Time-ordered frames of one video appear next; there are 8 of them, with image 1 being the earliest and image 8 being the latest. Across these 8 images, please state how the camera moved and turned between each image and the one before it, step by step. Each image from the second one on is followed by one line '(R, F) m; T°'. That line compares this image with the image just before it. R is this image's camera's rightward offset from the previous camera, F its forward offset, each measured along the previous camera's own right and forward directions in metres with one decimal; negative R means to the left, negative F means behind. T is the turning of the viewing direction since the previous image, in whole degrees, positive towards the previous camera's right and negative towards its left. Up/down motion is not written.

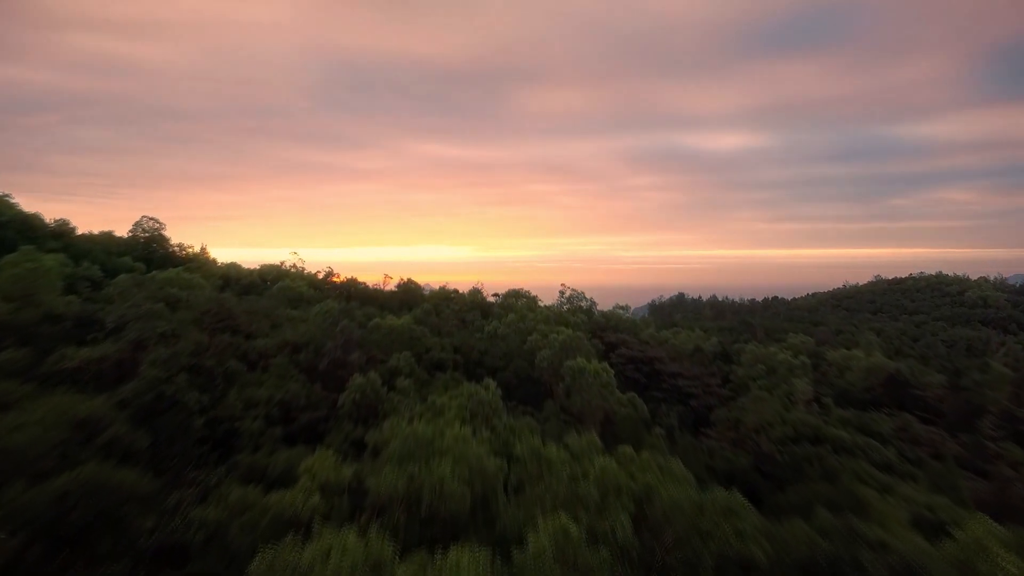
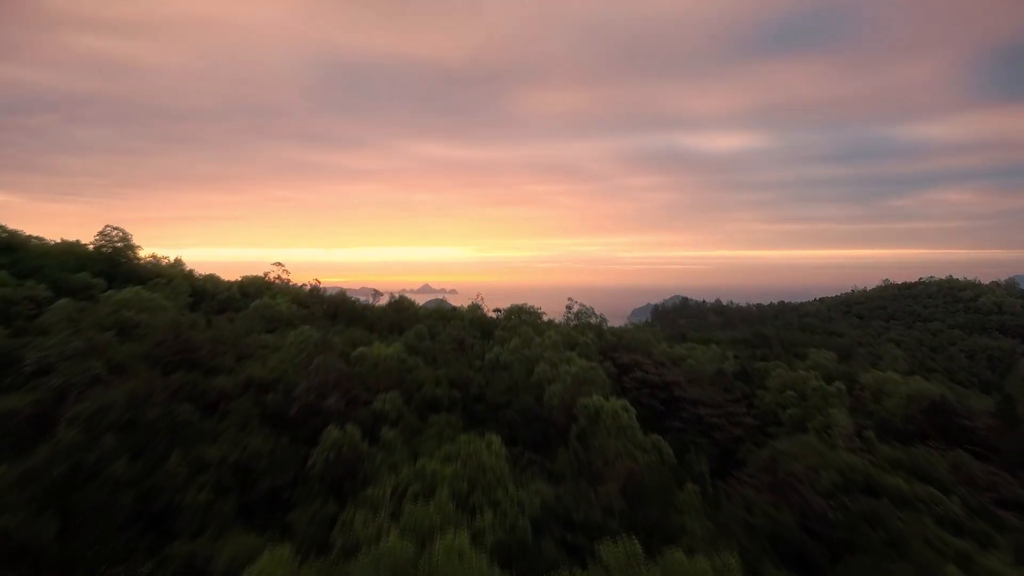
(-0.1, +1.0) m; 0°
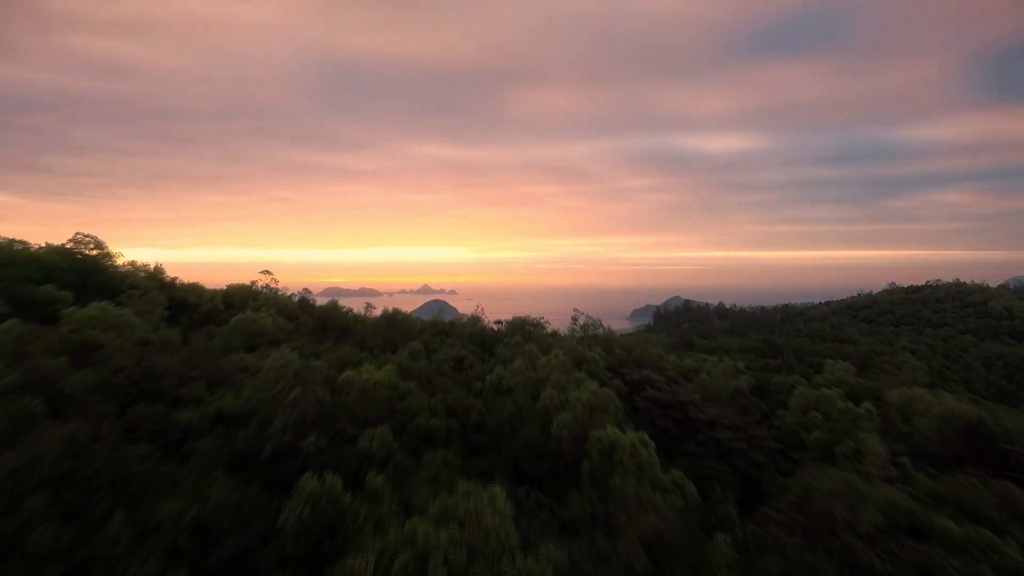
(-0.1, +0.7) m; 0°
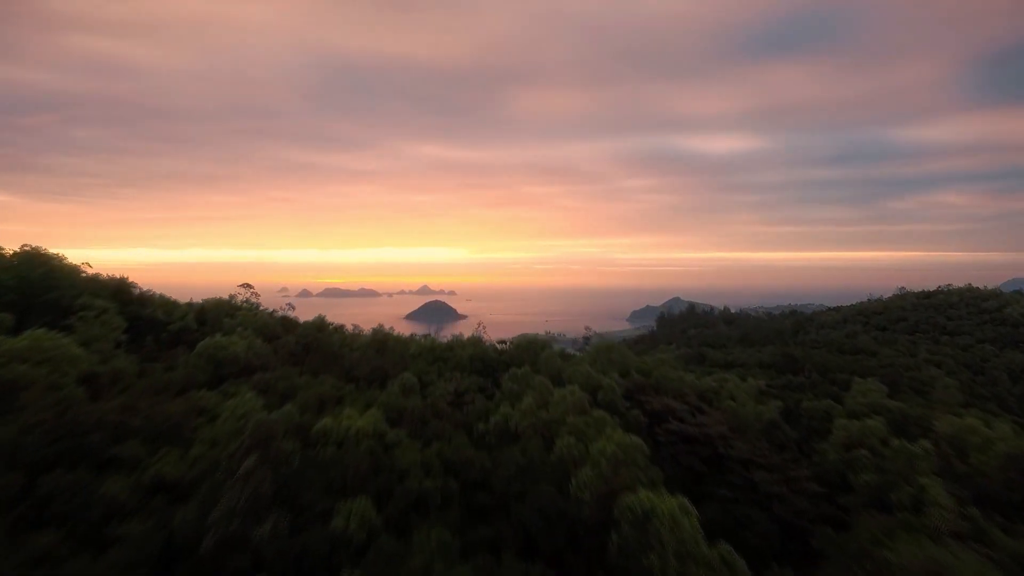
(-0.2, +1.0) m; 0°
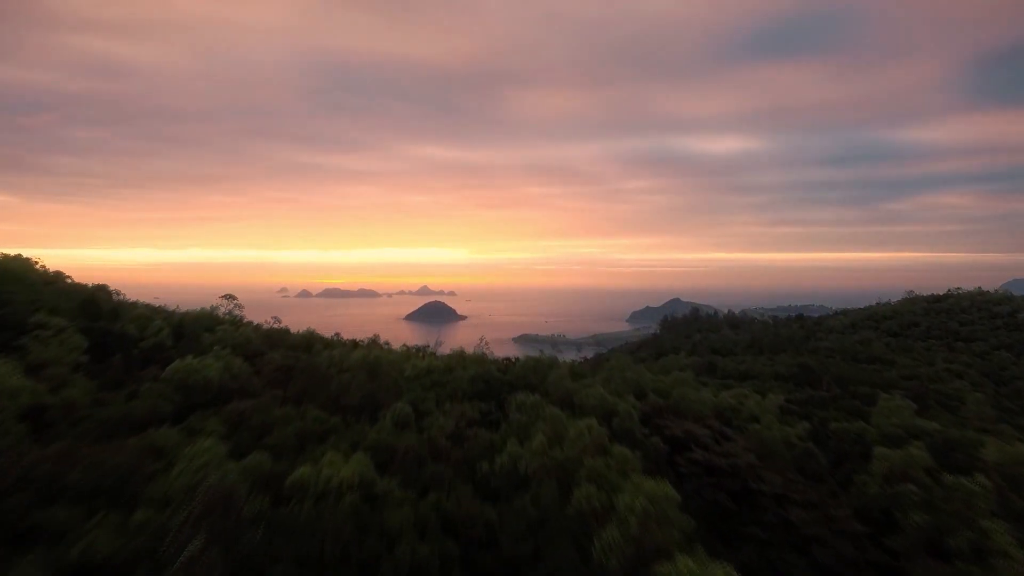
(-0.1, +0.8) m; 0°
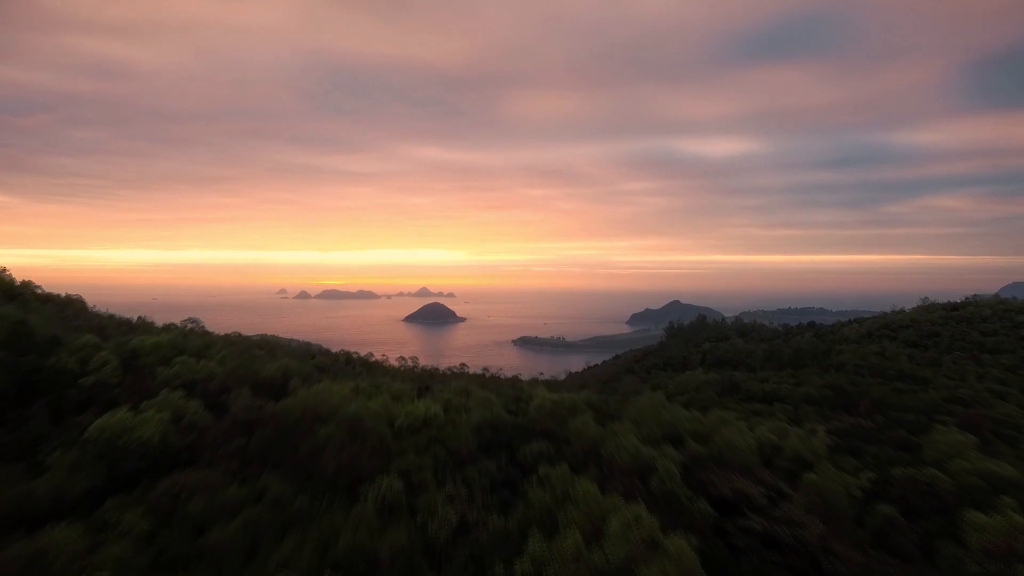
(-0.3, +1.3) m; 0°
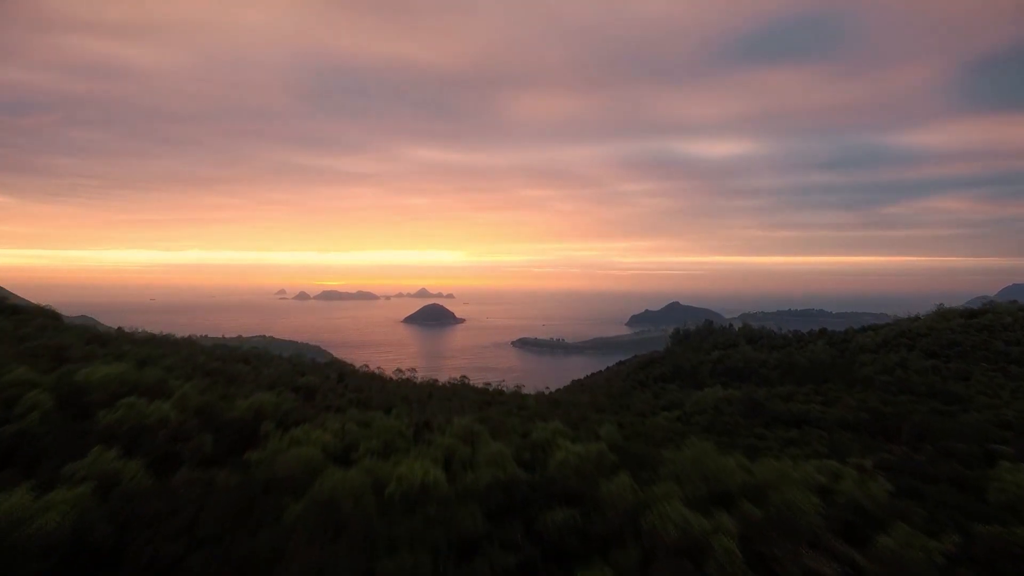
(-0.3, +1.2) m; 0°
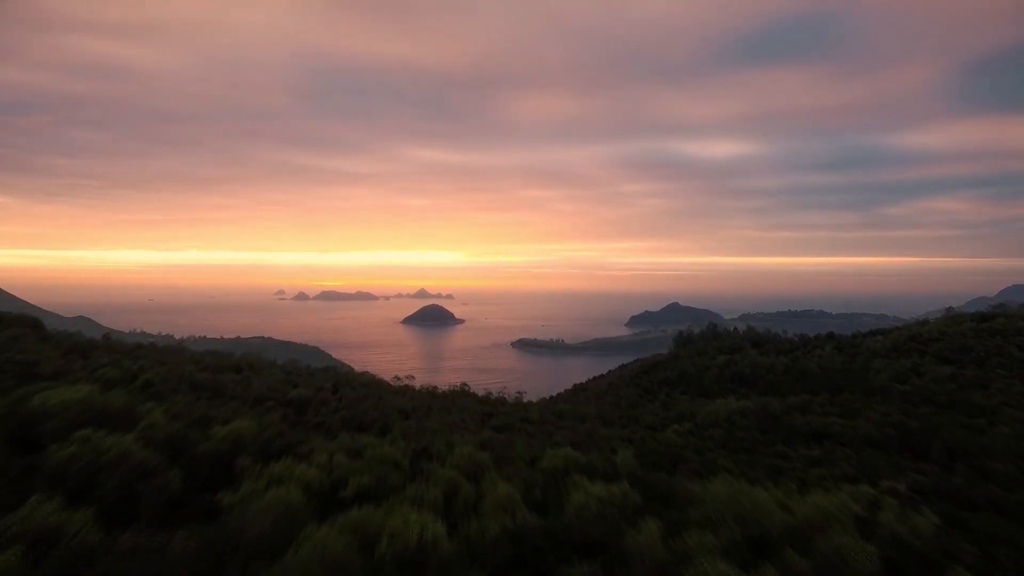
(-0.2, +0.7) m; 0°
